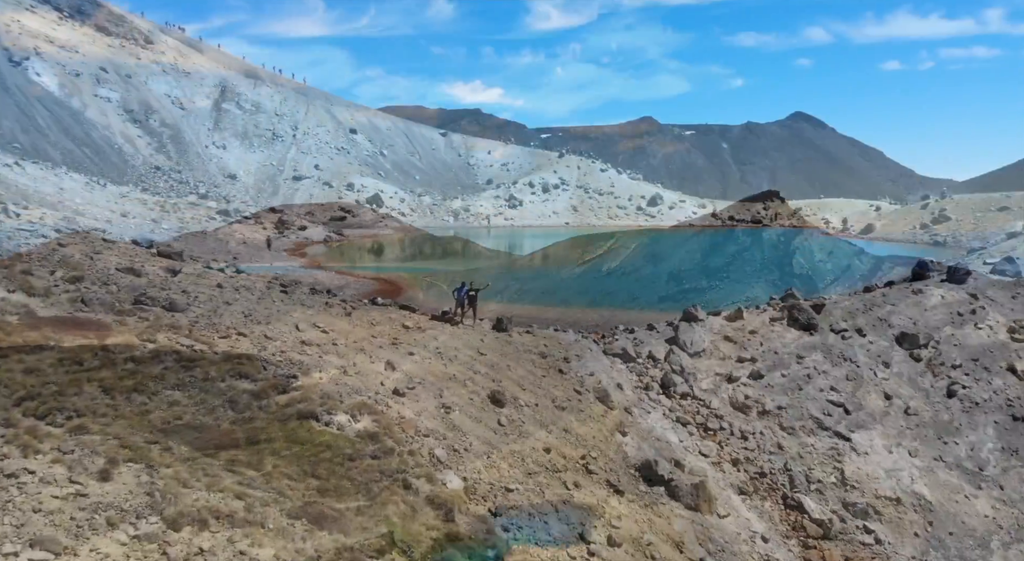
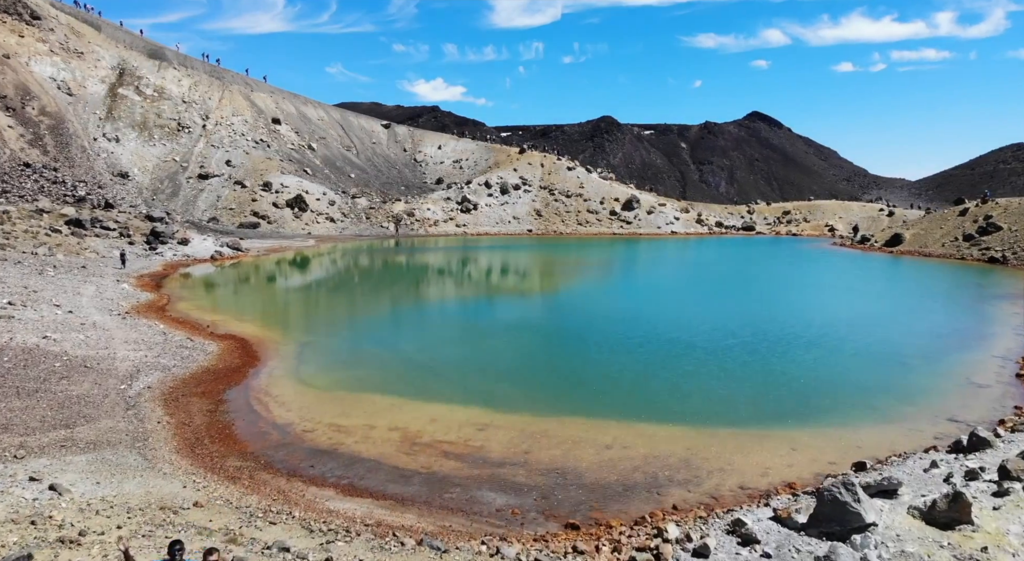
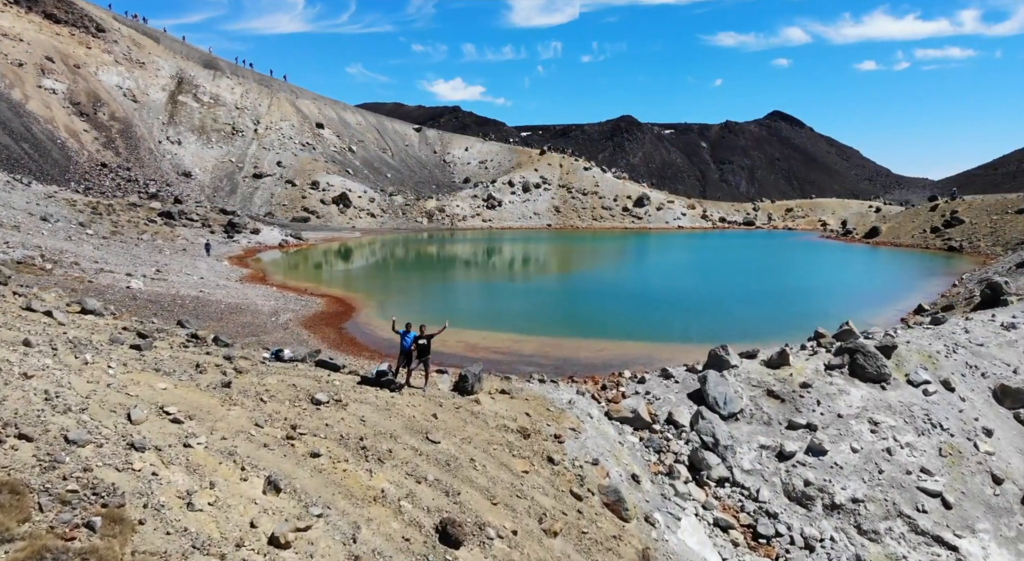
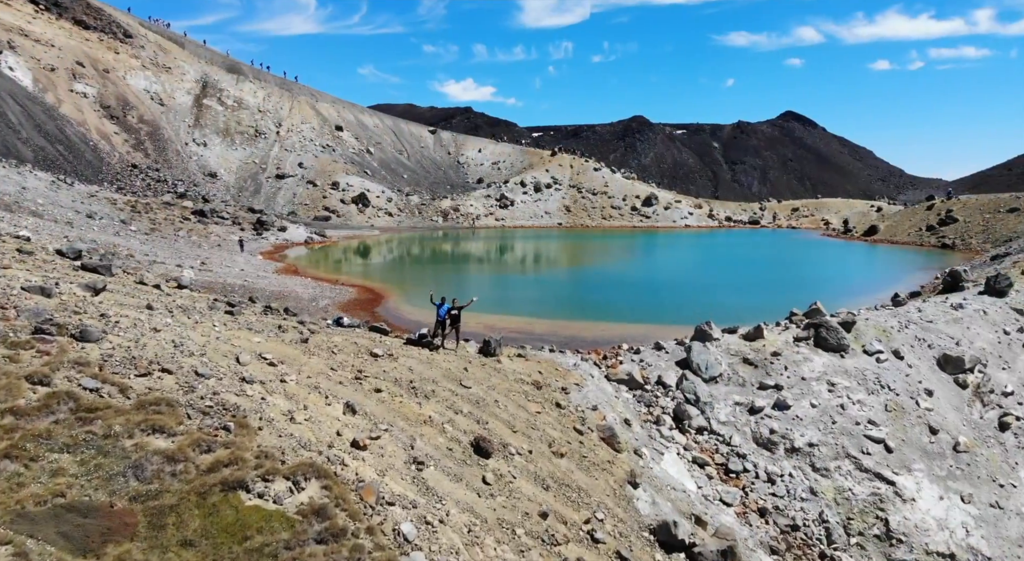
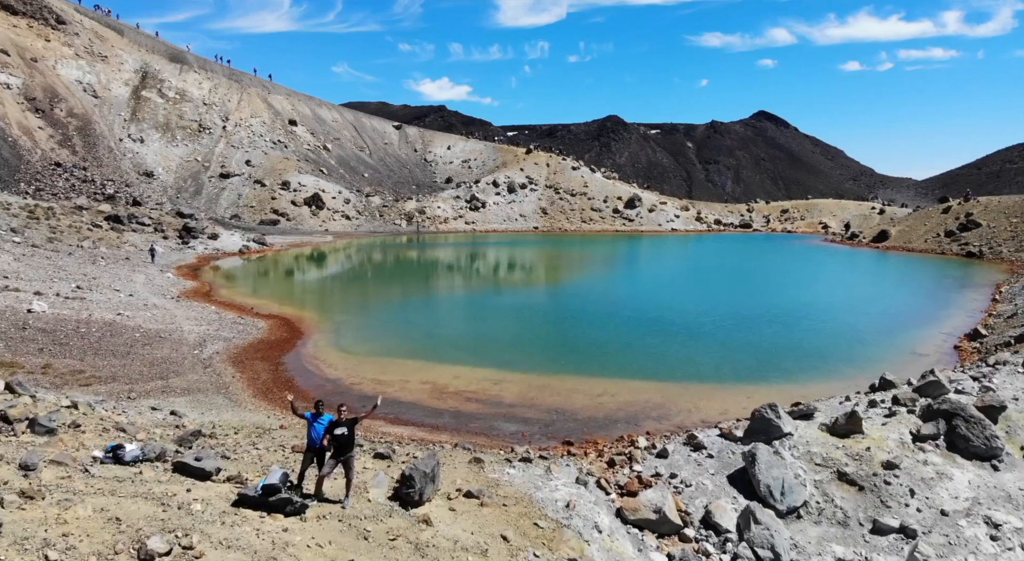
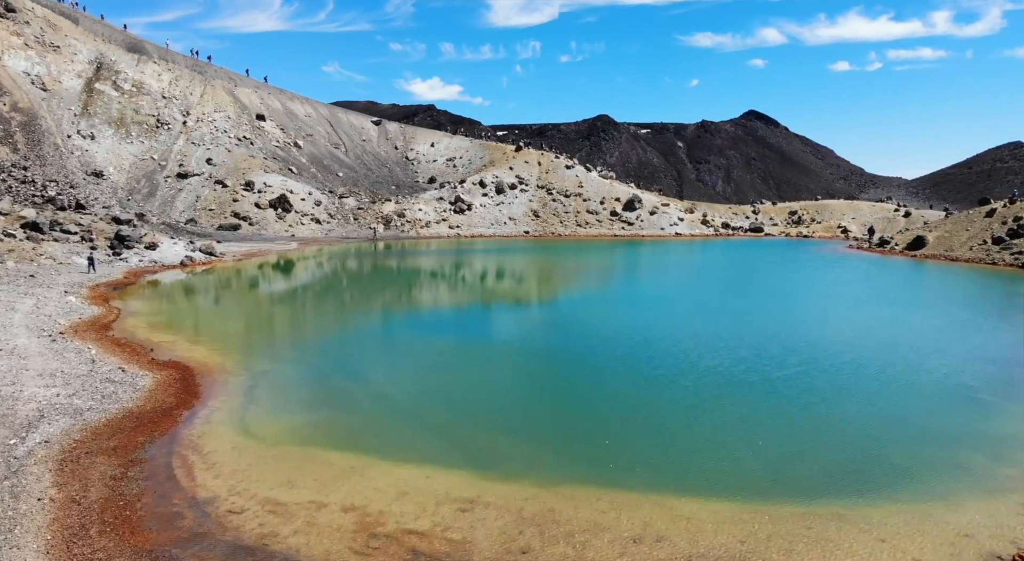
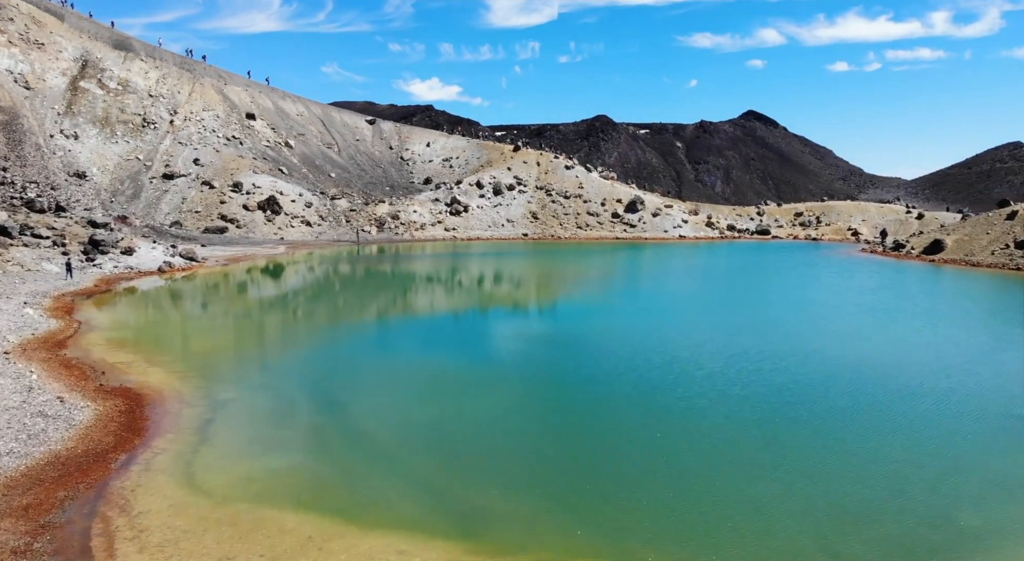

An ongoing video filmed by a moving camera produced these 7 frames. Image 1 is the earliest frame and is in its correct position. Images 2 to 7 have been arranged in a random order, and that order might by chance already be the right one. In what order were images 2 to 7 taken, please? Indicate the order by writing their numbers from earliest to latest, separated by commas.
4, 3, 5, 2, 6, 7
